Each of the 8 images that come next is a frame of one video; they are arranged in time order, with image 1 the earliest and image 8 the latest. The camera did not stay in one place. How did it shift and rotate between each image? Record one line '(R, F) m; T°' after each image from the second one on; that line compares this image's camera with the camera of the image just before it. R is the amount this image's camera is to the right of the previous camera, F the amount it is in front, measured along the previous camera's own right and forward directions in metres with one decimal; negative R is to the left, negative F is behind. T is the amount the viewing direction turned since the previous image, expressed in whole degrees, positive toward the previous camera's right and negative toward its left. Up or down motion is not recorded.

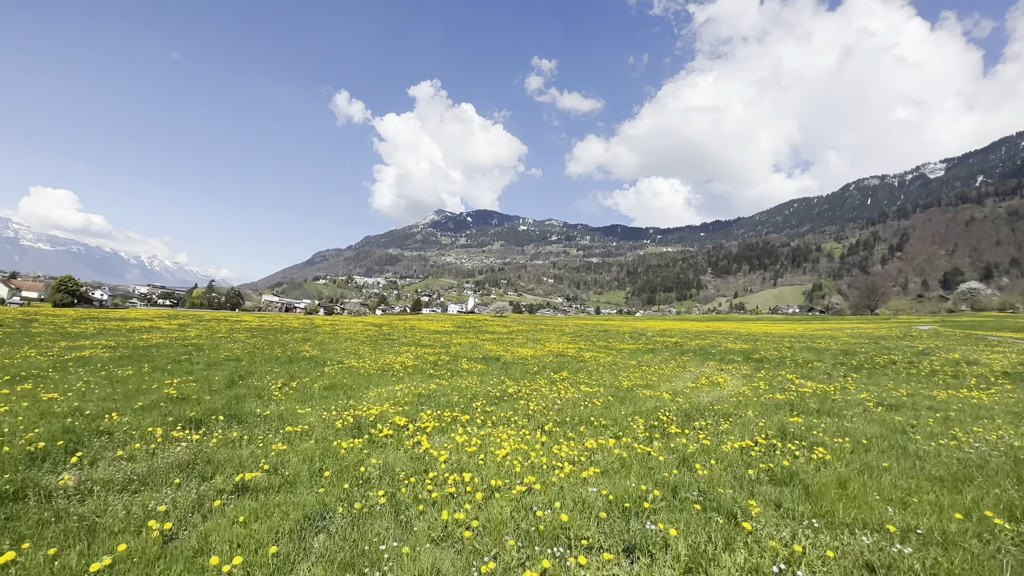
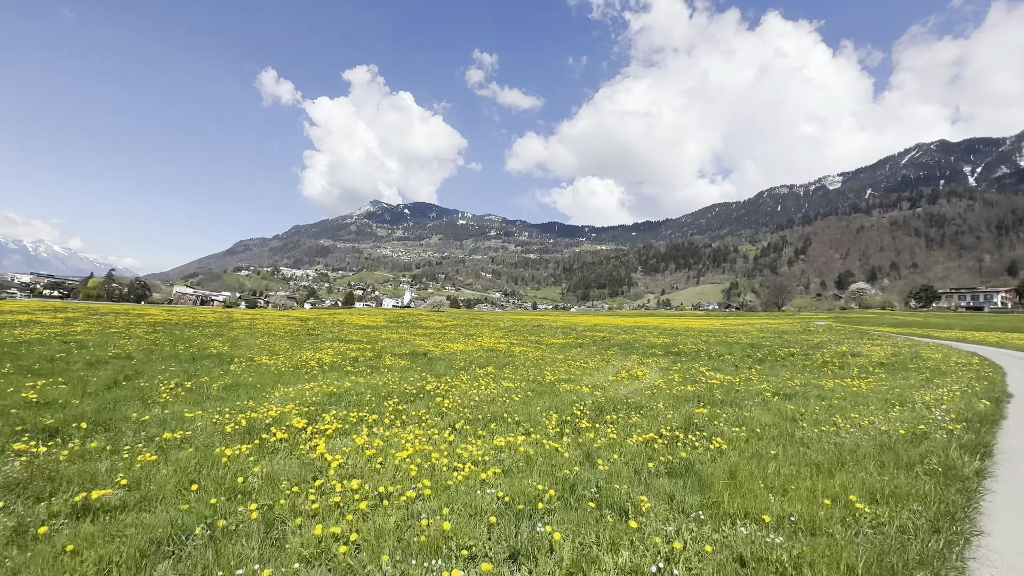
(+0.4, +0.2) m; +8°
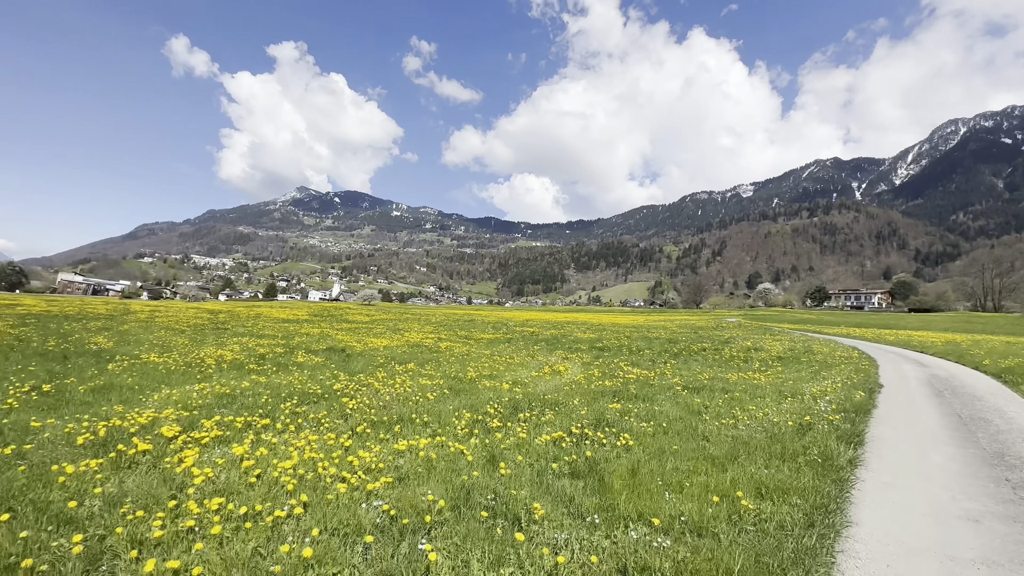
(+0.4, +0.3) m; +8°
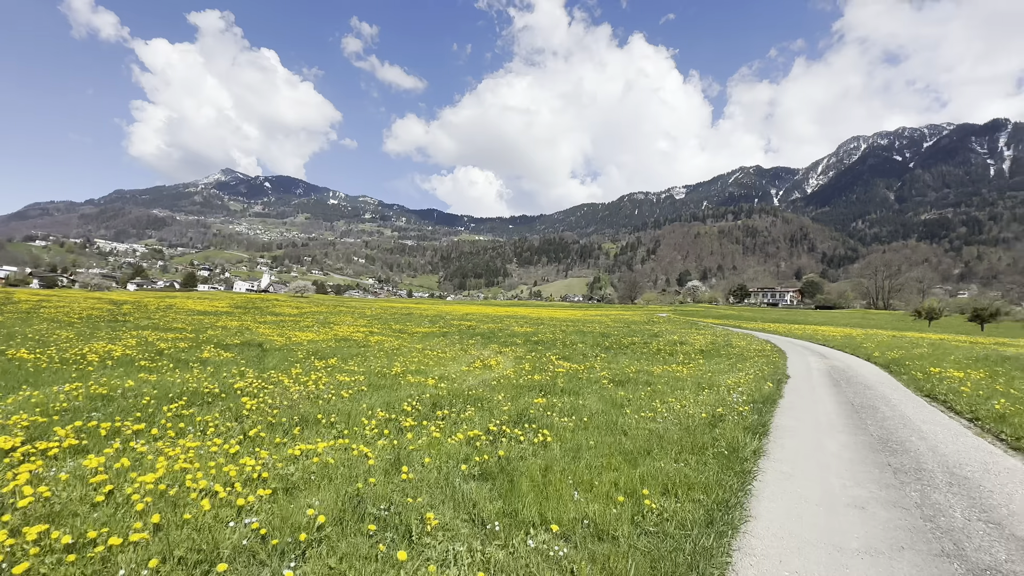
(+0.4, +0.3) m; +7°
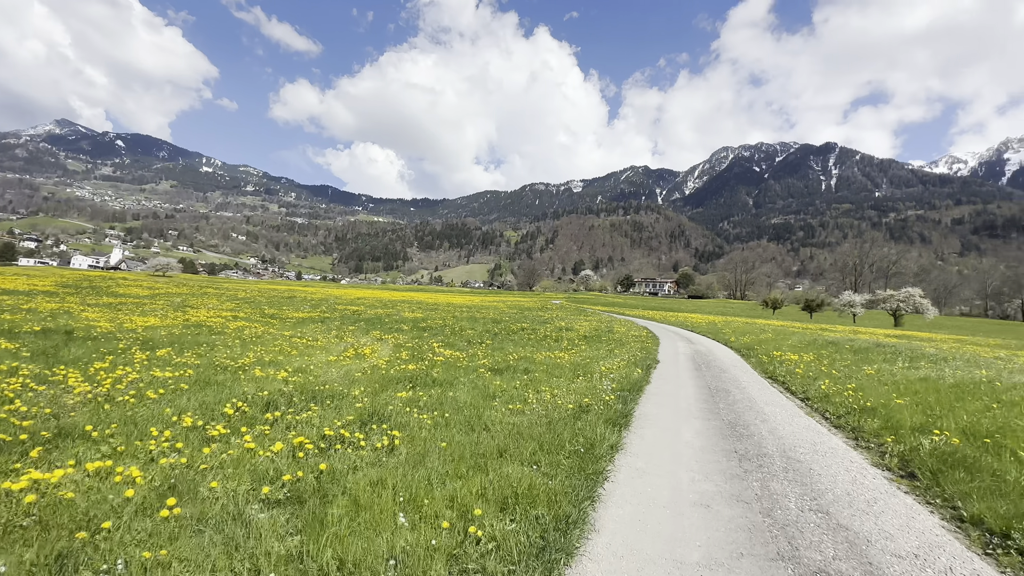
(+0.7, +0.7) m; +13°
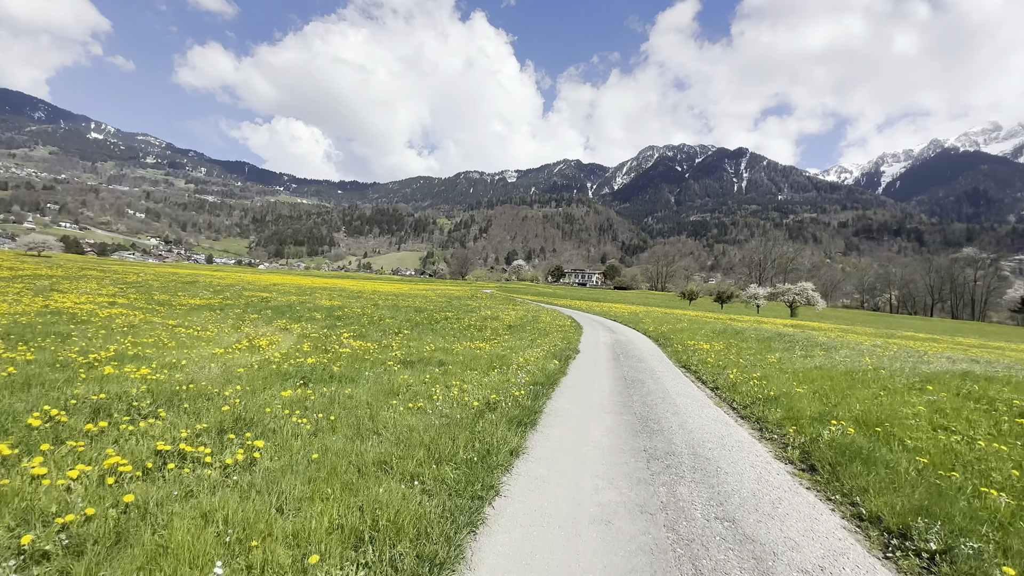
(+0.4, +0.7) m; +9°
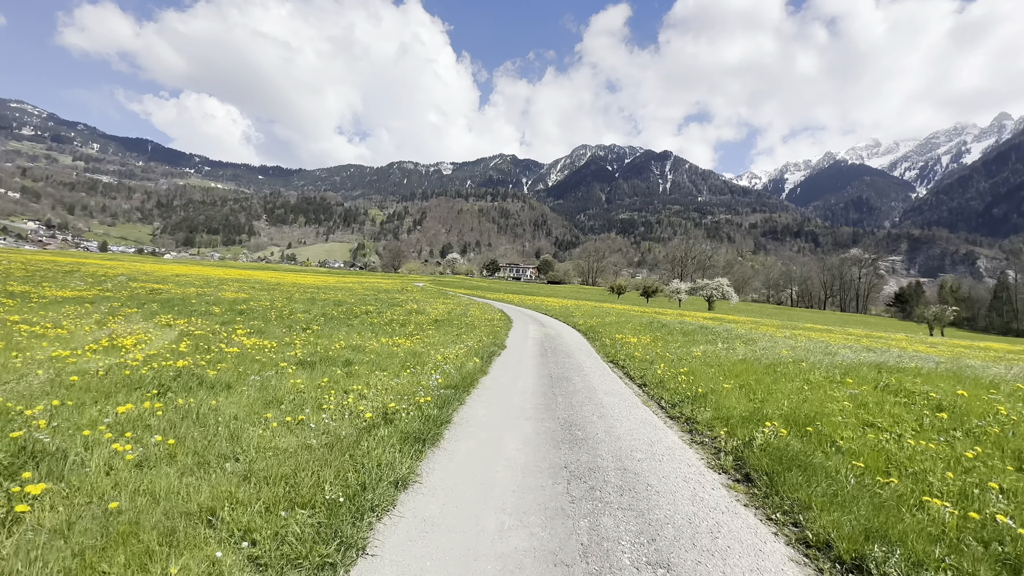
(+0.4, +0.9) m; +8°
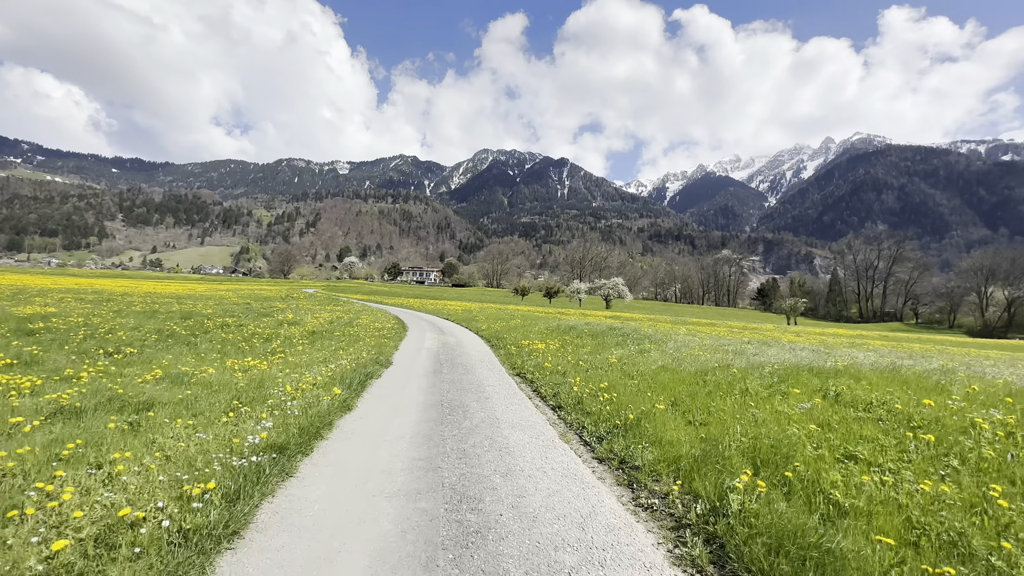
(+0.4, +2.0) m; +12°
